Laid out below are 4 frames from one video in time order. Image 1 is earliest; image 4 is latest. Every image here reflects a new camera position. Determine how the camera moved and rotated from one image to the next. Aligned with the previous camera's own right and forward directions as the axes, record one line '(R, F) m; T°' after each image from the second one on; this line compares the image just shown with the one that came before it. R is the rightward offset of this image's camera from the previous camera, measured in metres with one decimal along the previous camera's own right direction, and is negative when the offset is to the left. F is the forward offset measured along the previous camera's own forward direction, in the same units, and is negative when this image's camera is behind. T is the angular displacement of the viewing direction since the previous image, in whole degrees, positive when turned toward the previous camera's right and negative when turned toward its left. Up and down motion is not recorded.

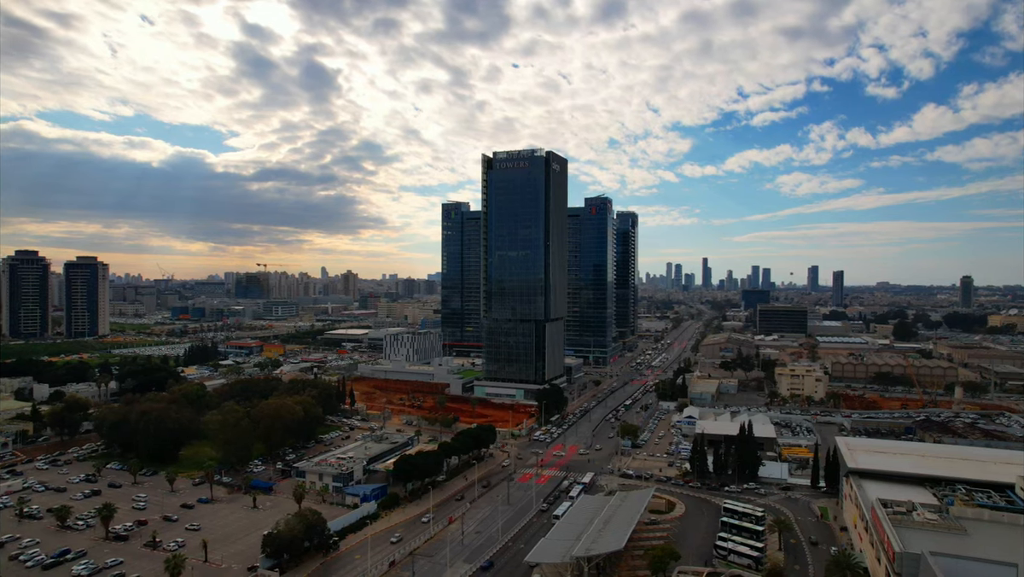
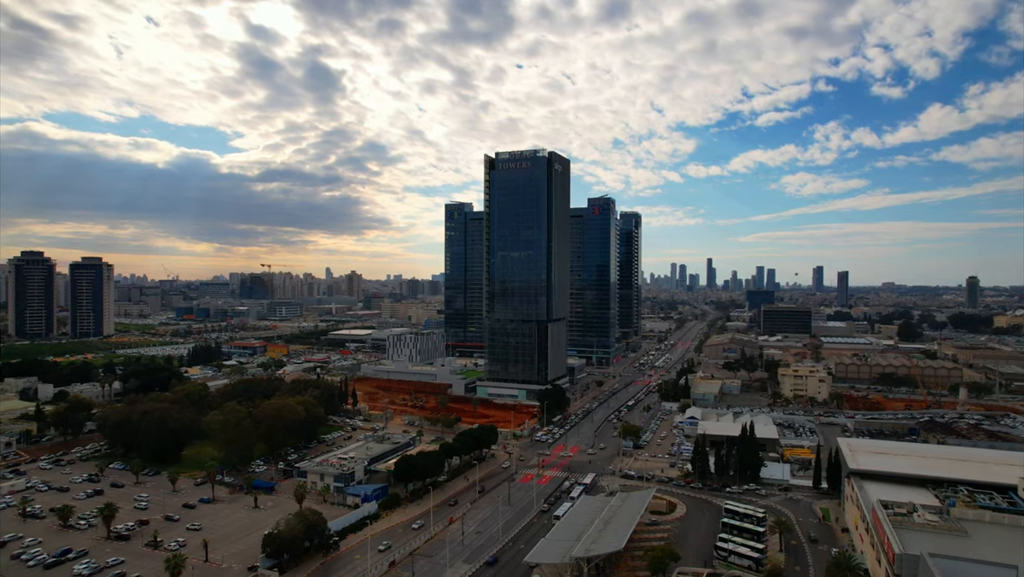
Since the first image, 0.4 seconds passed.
(+0.2, 0.0) m; 0°
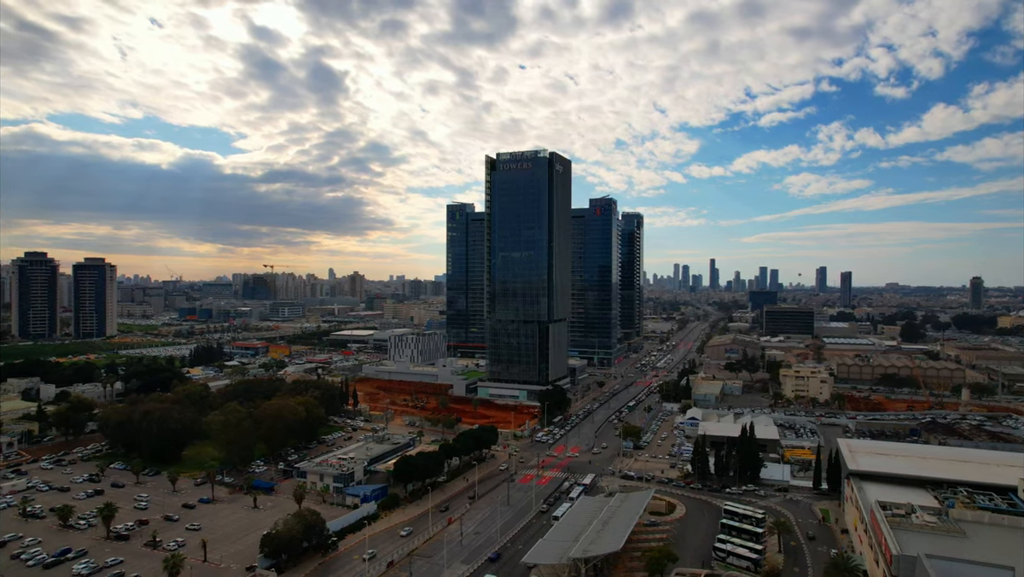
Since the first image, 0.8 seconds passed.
(+0.2, 0.0) m; 0°
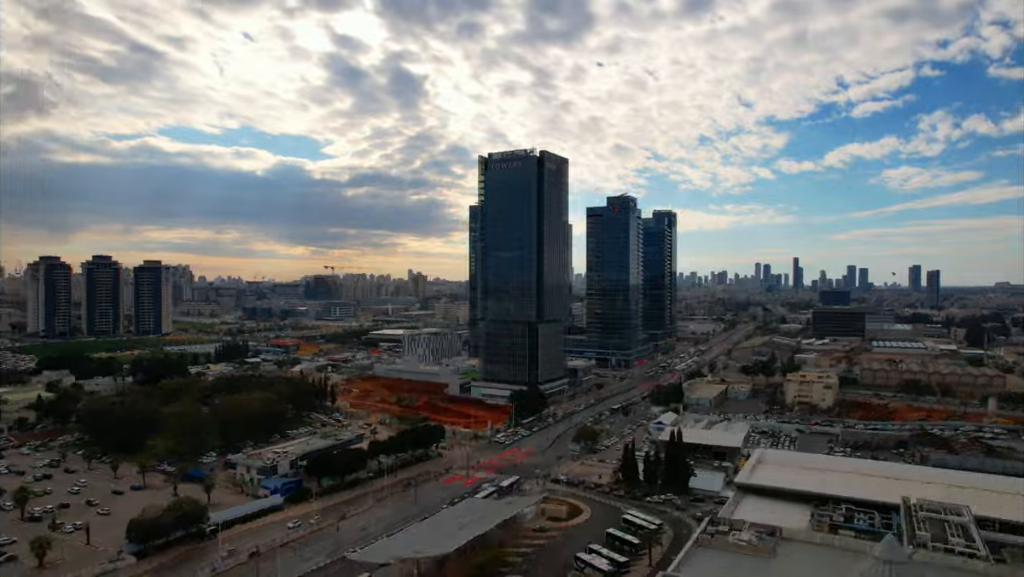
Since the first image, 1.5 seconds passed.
(+8.2, +0.6) m; -7°
